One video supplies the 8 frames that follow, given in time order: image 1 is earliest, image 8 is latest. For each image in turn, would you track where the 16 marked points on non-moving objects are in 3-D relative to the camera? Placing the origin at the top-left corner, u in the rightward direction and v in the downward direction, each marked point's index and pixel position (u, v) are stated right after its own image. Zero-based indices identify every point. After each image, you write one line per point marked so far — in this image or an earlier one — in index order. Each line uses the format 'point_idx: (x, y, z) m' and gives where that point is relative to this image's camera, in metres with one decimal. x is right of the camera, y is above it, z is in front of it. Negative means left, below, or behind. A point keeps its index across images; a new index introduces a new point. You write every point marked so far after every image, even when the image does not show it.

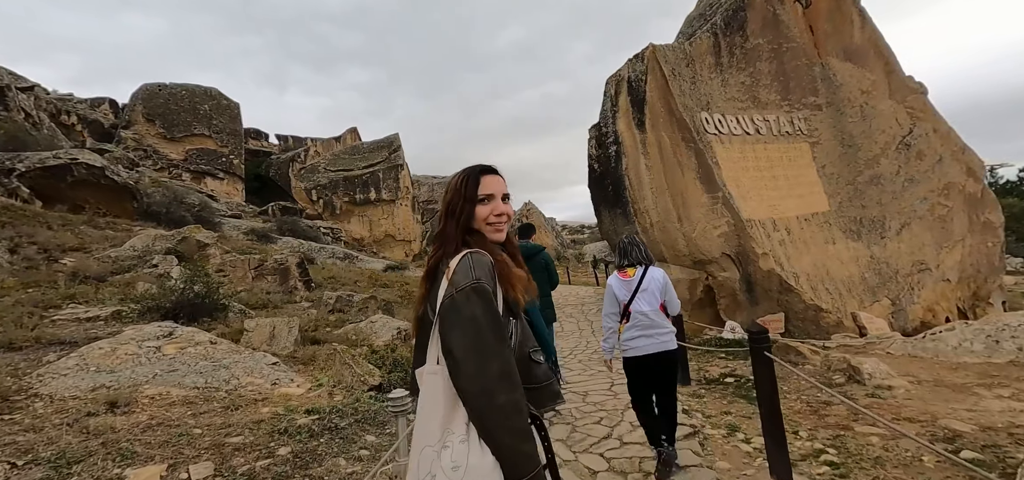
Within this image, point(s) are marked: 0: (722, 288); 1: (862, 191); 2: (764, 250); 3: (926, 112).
0: (+3.0, -0.7, +6.8) m
1: (+5.7, +0.8, +7.7) m
2: (+3.4, -0.1, +6.5) m
3: (+7.1, +2.2, +8.2) m
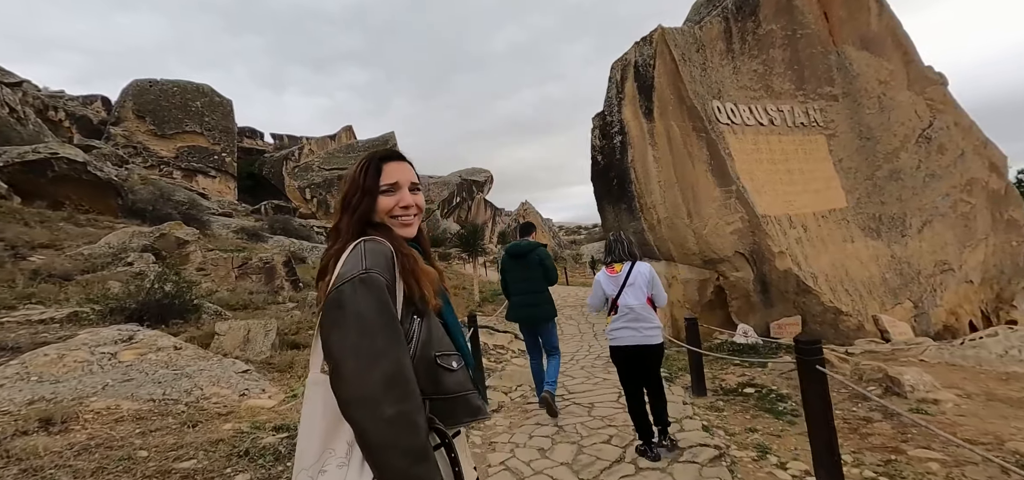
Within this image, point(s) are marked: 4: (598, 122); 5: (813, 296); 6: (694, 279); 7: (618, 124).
0: (+3.0, -0.7, +6.4) m
1: (+5.7, +0.8, +7.3) m
2: (+3.4, -0.1, +6.1) m
3: (+7.1, +2.2, +7.8) m
4: (+1.2, +1.7, +6.6) m
5: (+3.8, -0.7, +6.1) m
6: (+2.5, -0.5, +6.5) m
7: (+1.4, +1.5, +6.3) m
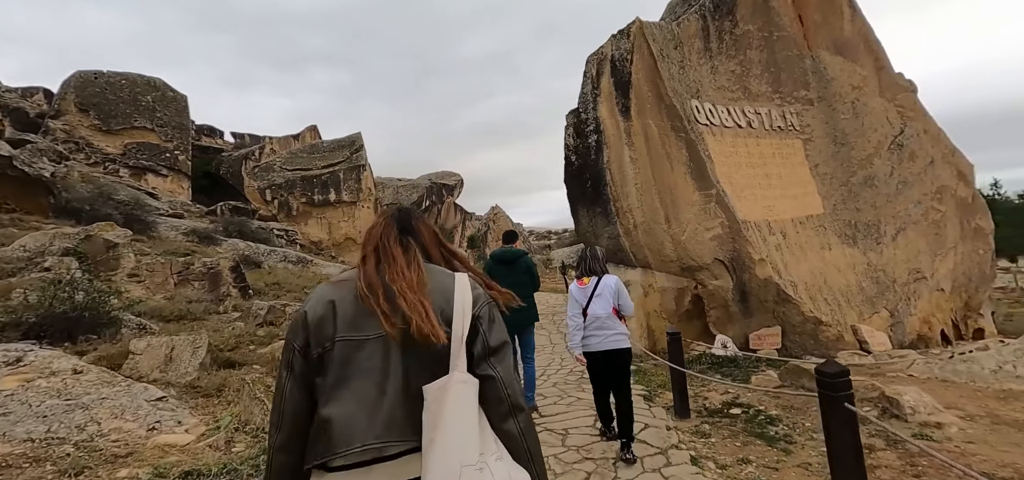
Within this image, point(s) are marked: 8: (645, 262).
0: (+2.6, -0.7, +6.1) m
1: (+5.2, +0.7, +7.2) m
2: (+3.0, -0.2, +5.8) m
3: (+6.6, +2.1, +7.8) m
4: (+0.8, +1.6, +6.2) m
5: (+3.4, -0.8, +5.8) m
6: (+2.0, -0.6, +6.1) m
7: (+1.0, +1.5, +5.9) m
8: (+1.7, -0.3, +6.1) m
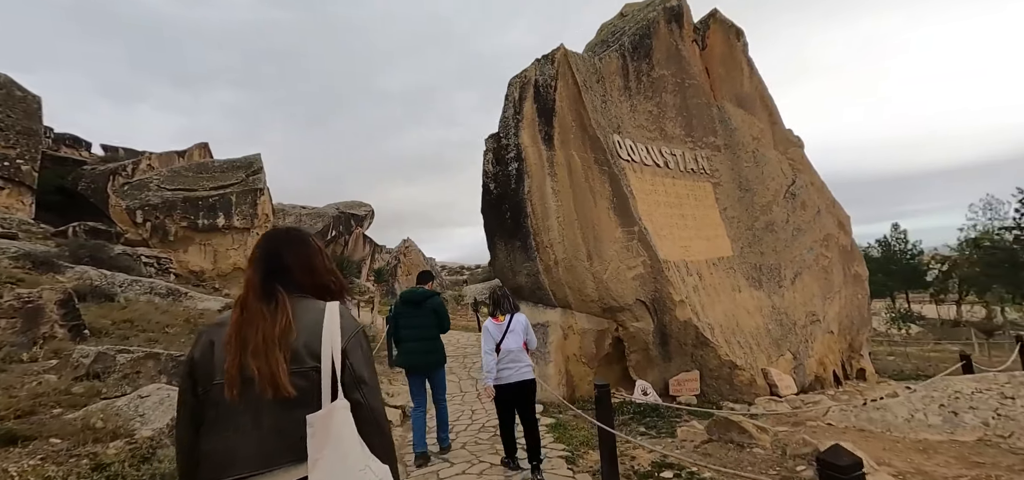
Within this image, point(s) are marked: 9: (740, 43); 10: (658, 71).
0: (+1.5, -1.2, +5.7) m
1: (+3.9, +0.1, +7.4) m
2: (+2.0, -0.7, +5.6) m
3: (+5.2, +1.3, +8.4) m
4: (-0.2, +1.2, +5.8) m
5: (+2.4, -1.3, +5.6) m
6: (+0.9, -1.1, +5.7) m
7: (0.0, +1.0, +5.5) m
8: (+0.6, -0.7, +5.6) m
9: (+4.0, +3.5, +8.4) m
10: (+2.2, +2.6, +7.3) m
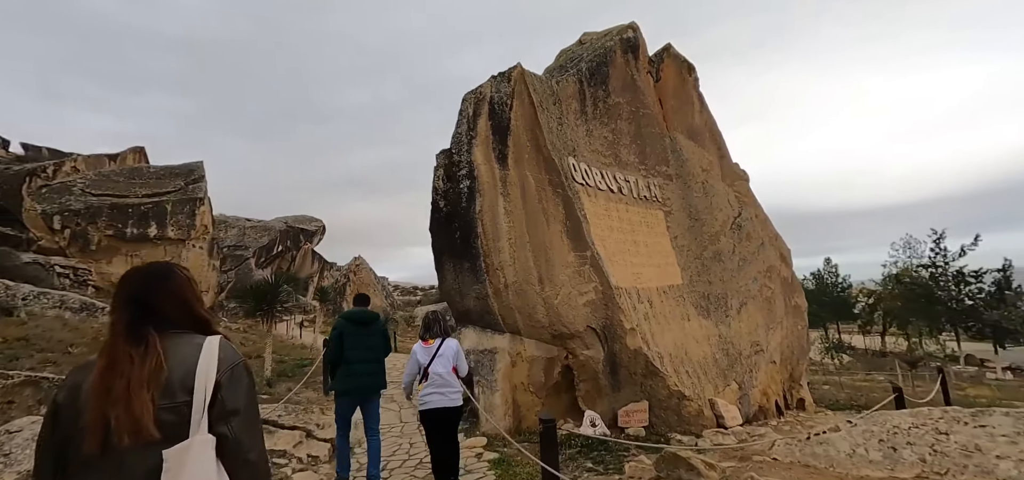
0: (+0.8, -1.5, +5.6) m
1: (+3.1, -0.4, +7.5) m
2: (+1.4, -1.0, +5.5) m
3: (+4.3, +0.8, +8.7) m
4: (-0.8, +0.9, +5.5) m
5: (+1.7, -1.6, +5.5) m
6: (+0.3, -1.3, +5.5) m
7: (-0.5, +0.8, +5.3) m
8: (0.0, -1.0, +5.4) m
9: (+3.2, +2.9, +8.6) m
10: (+1.6, +2.2, +7.3) m
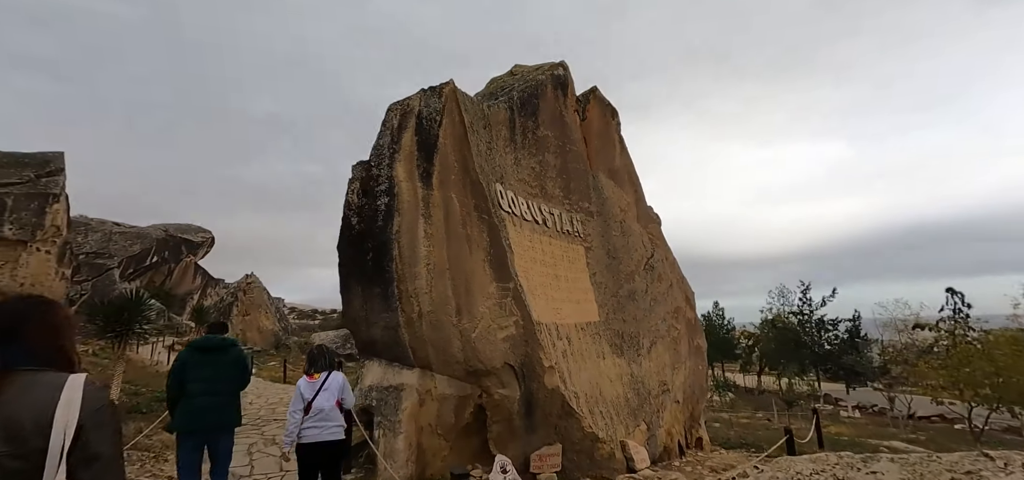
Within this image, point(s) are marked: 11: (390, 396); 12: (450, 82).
0: (-0.2, -1.9, +5.2) m
1: (+1.8, -1.0, +7.6) m
2: (+0.4, -1.3, +5.2) m
3: (+2.8, 0.0, +9.0) m
4: (-1.6, +0.7, +5.0) m
5: (+0.7, -2.0, +5.3) m
6: (-0.6, -1.6, +5.0) m
7: (-1.3, +0.6, +4.8) m
8: (-0.9, -1.3, +4.9) m
9: (+1.9, +2.2, +8.9) m
10: (+0.5, +1.7, +7.3) m
11: (-1.2, -1.6, +4.8) m
12: (-0.7, +1.7, +5.1) m
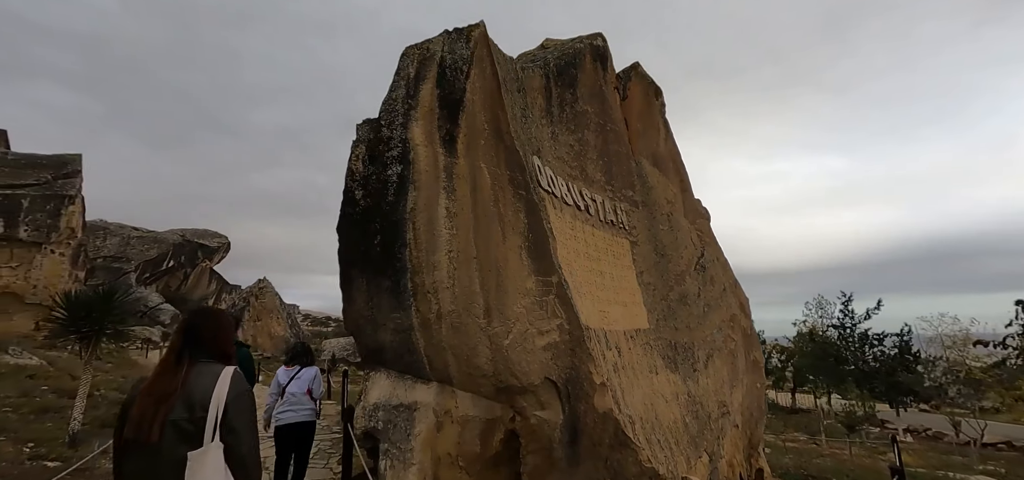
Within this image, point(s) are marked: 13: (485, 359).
0: (+0.2, -1.7, +4.1) m
1: (+2.2, -0.9, +6.5) m
2: (+0.8, -1.2, +4.2) m
3: (+3.3, 0.0, +7.9) m
4: (-1.2, +0.9, +4.0) m
5: (+1.1, -1.9, +4.2) m
6: (-0.3, -1.5, +4.0) m
7: (-0.9, +0.8, +3.8) m
8: (-0.5, -1.1, +3.8) m
9: (+2.4, +2.3, +7.9) m
10: (+0.9, +1.8, +6.3) m
11: (-0.9, -1.4, +3.8) m
12: (-0.3, +1.9, +4.1) m
13: (-0.2, -1.0, +3.8) m
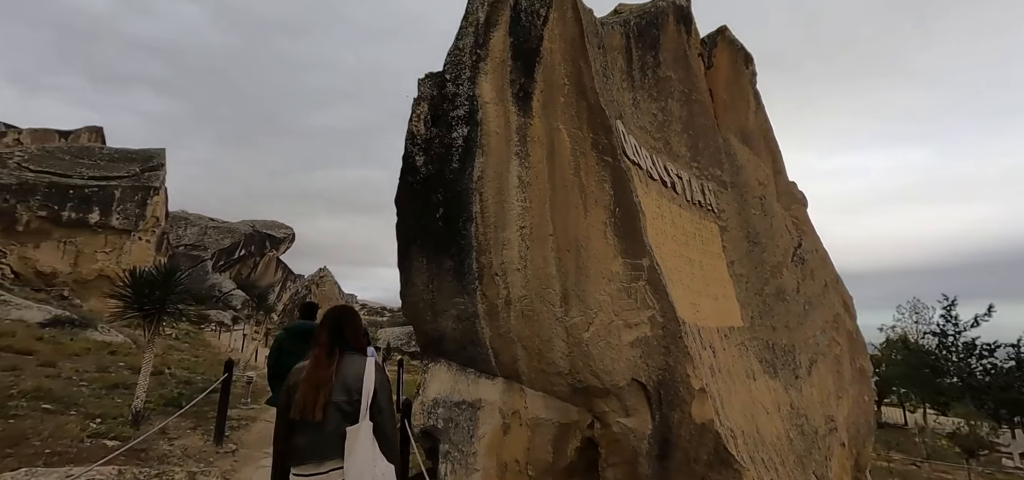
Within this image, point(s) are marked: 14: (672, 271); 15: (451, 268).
0: (+0.8, -1.5, +3.5) m
1: (+3.0, -0.8, +5.6) m
2: (+1.4, -1.0, +3.5) m
3: (+4.3, +0.2, +6.9) m
4: (-0.6, +1.1, +3.5) m
5: (+1.7, -1.7, +3.5) m
6: (+0.3, -1.3, +3.4) m
7: (-0.3, +0.9, +3.3) m
8: (0.0, -0.9, +3.3) m
9: (+3.4, +2.5, +6.9) m
10: (+1.8, +2.0, +5.5) m
11: (-0.3, -1.2, +3.3) m
12: (+0.3, +2.0, +3.5) m
13: (+0.3, -0.8, +3.3) m
14: (+1.3, -0.3, +4.1) m
15: (-0.4, -0.2, +3.3) m
